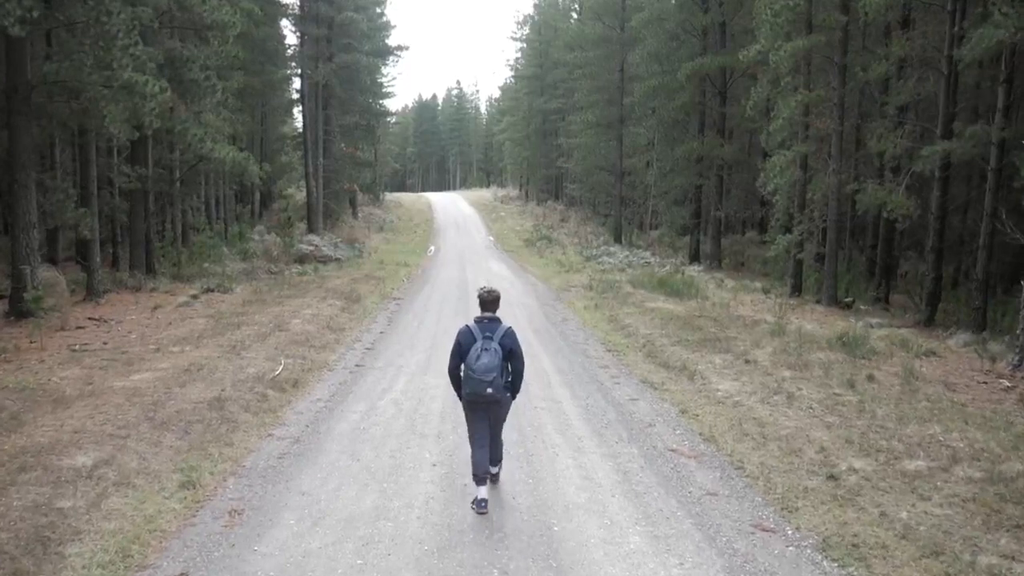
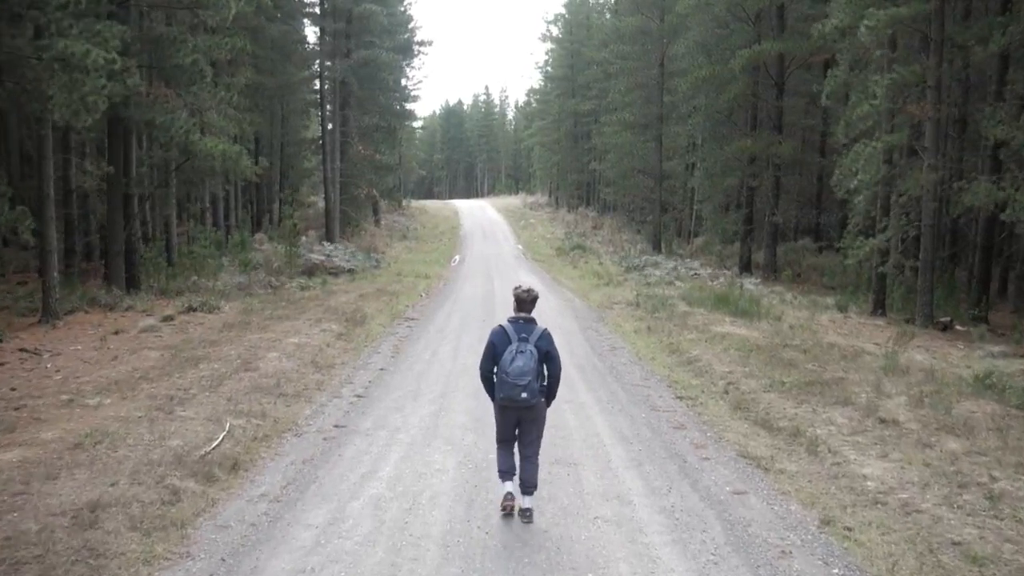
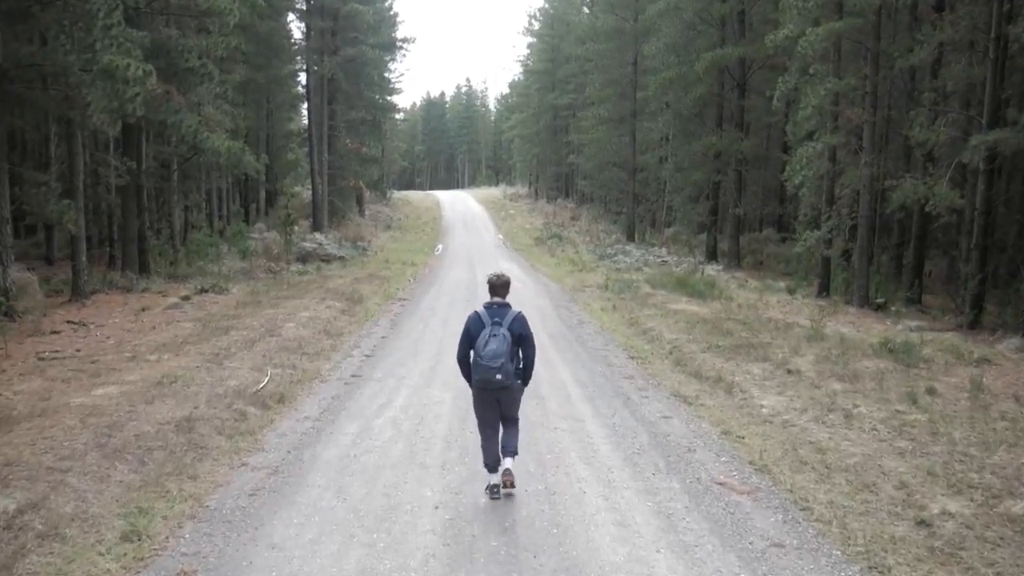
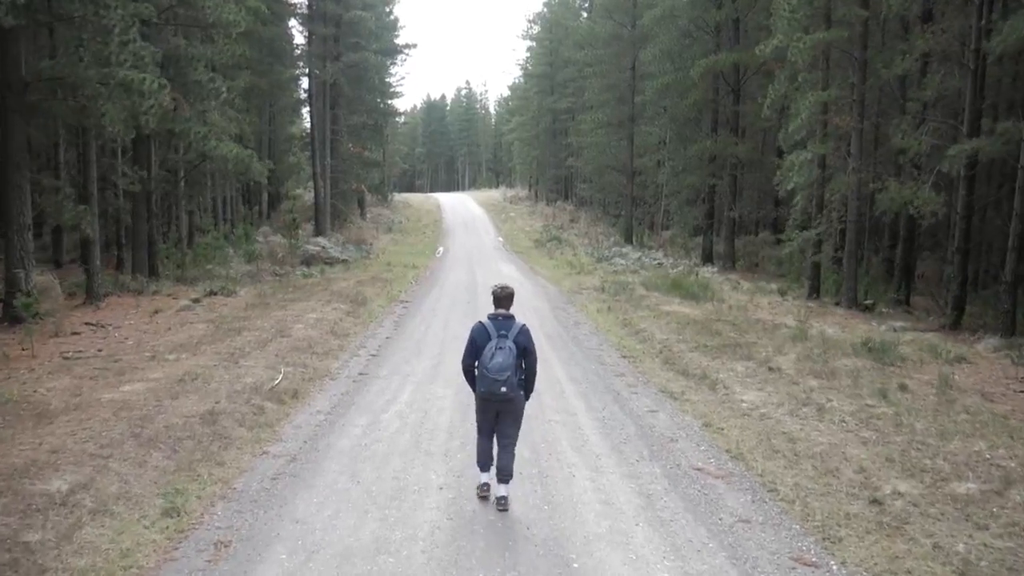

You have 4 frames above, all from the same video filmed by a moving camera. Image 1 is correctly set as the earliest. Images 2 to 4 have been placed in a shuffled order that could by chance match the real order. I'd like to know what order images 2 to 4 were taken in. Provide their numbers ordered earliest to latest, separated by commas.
4, 3, 2
